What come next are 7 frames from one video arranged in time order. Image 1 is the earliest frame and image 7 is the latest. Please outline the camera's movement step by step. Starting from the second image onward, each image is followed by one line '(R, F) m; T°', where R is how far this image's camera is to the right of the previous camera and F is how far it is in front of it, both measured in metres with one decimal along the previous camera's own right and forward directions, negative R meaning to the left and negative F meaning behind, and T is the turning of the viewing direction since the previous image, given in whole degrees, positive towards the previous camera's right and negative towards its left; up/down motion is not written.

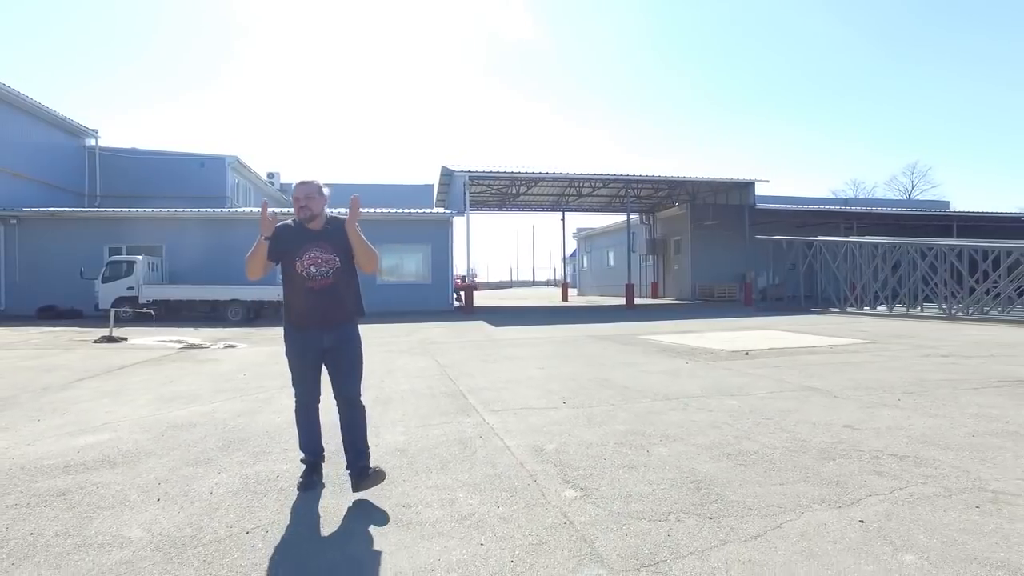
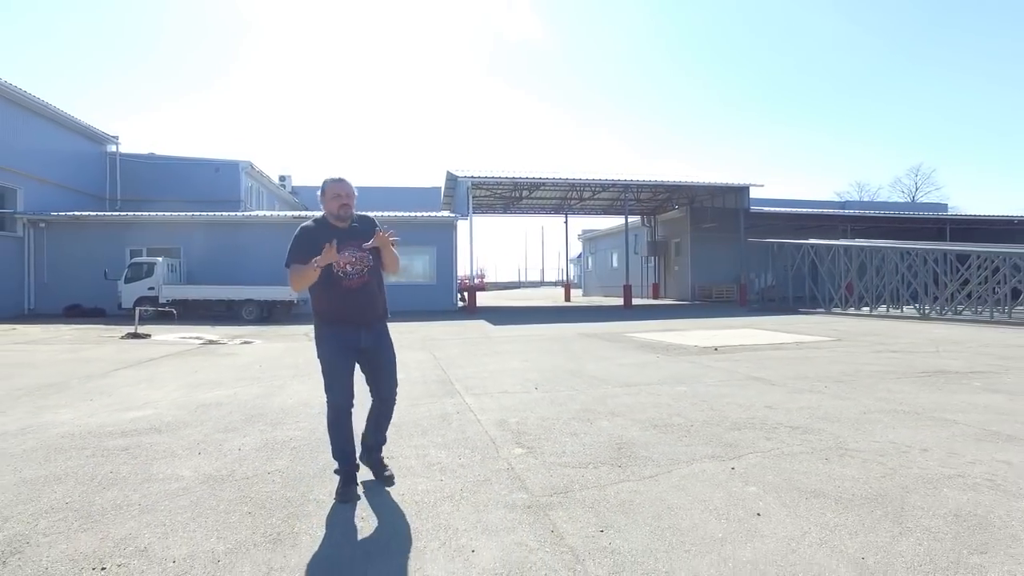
(+0.3, -1.0) m; -1°
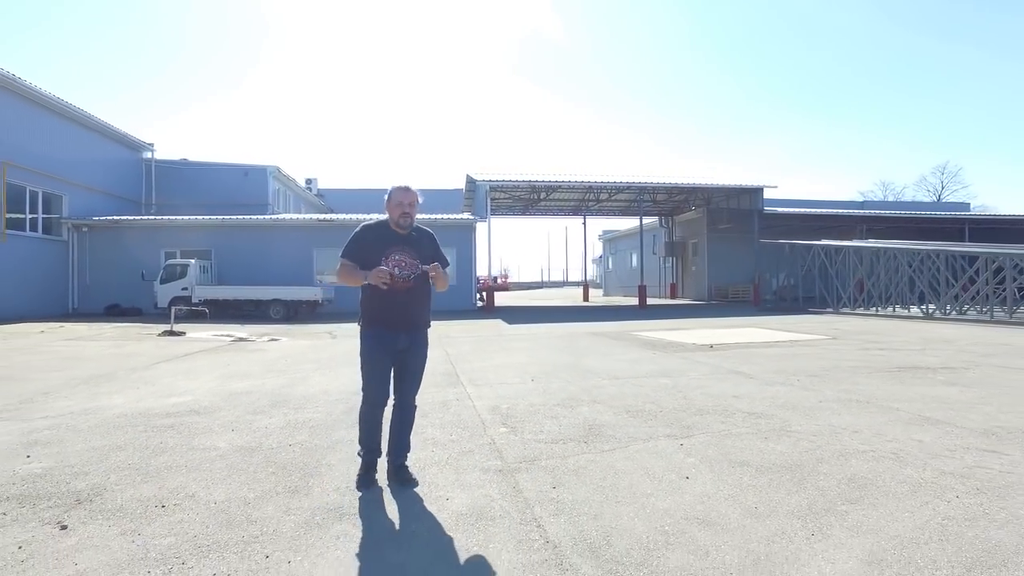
(+0.3, -0.7) m; -2°
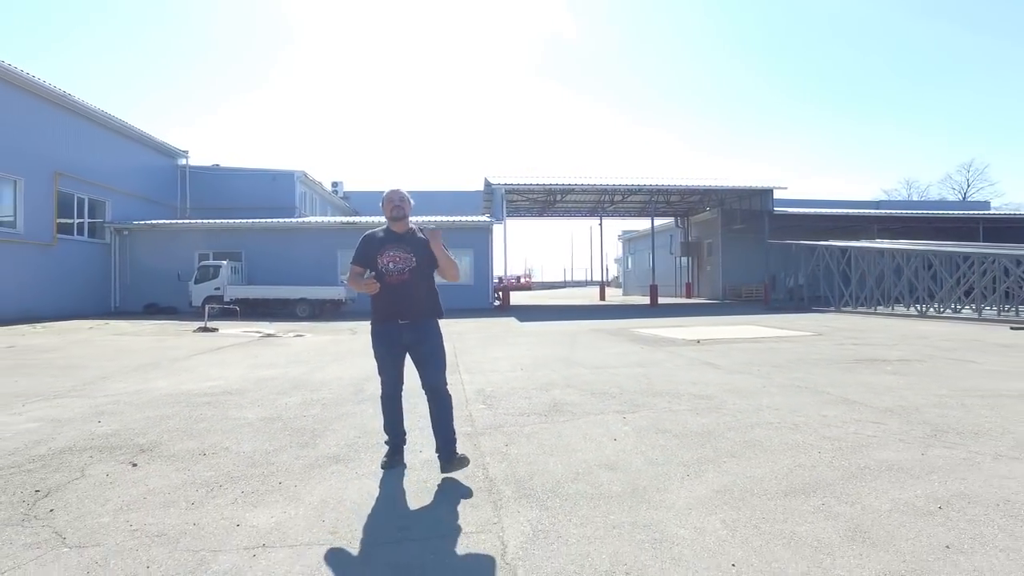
(+0.5, -1.0) m; -2°
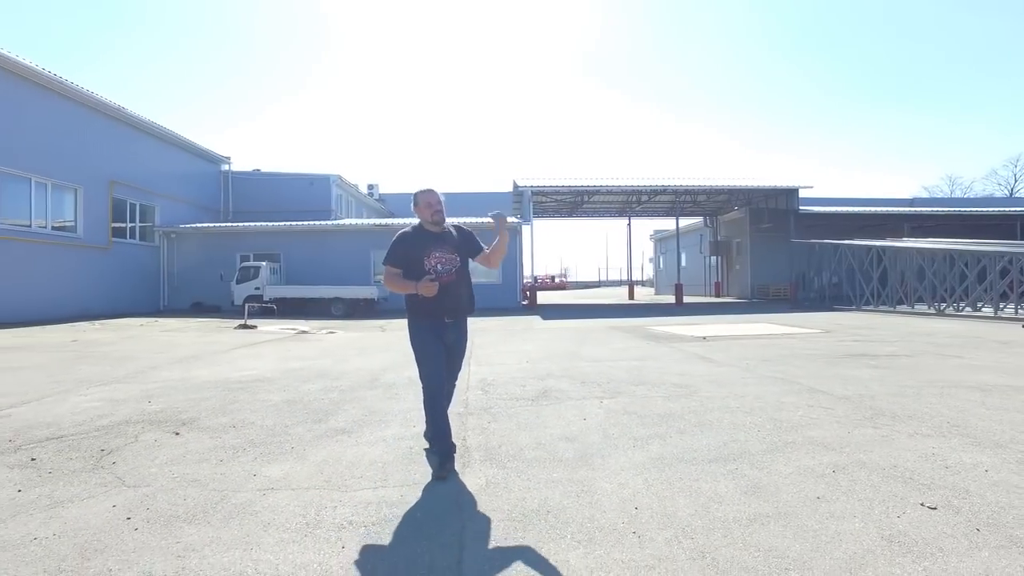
(+0.5, -0.7) m; -3°
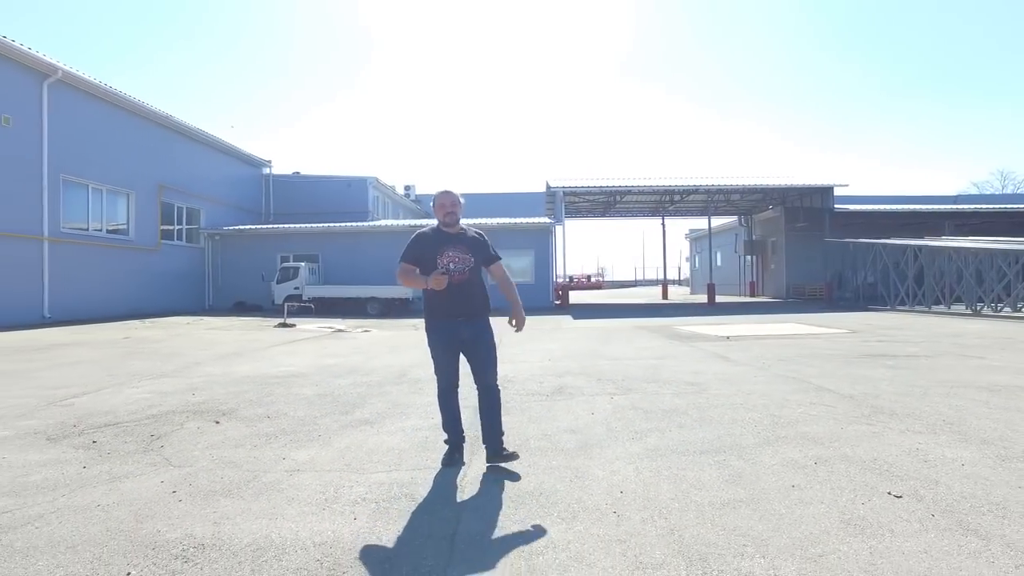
(+0.2, -0.3) m; -3°
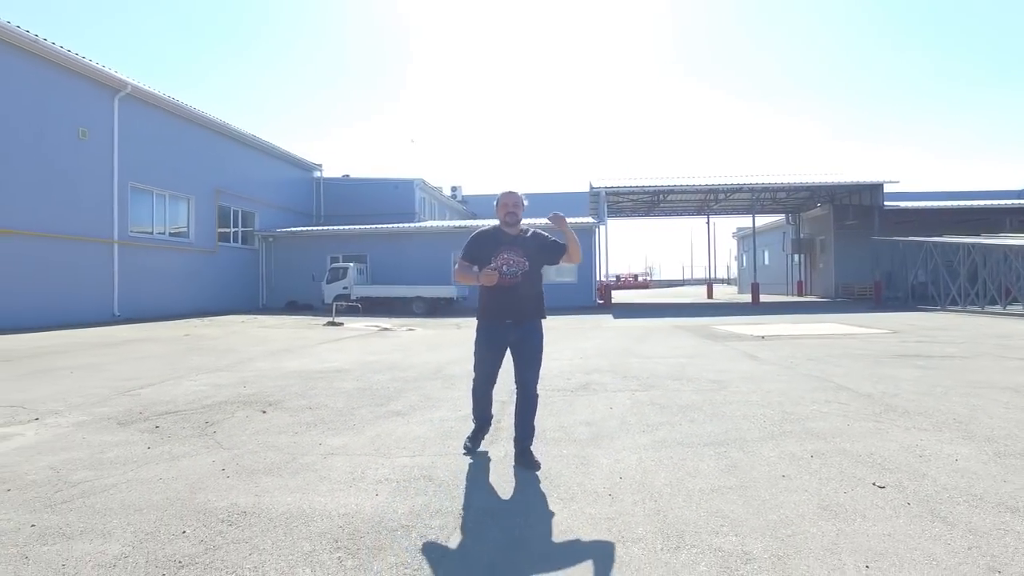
(+0.2, -0.3) m; -4°
